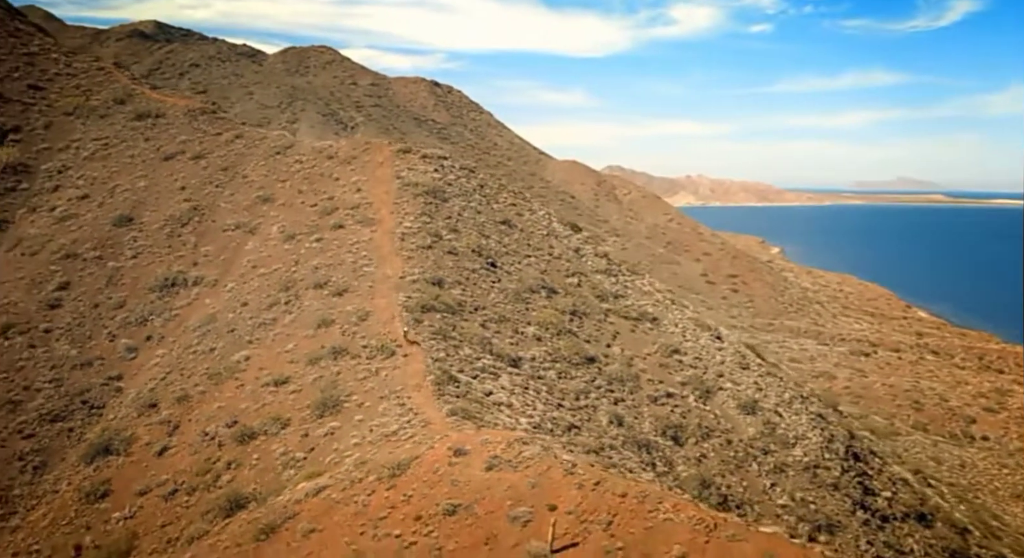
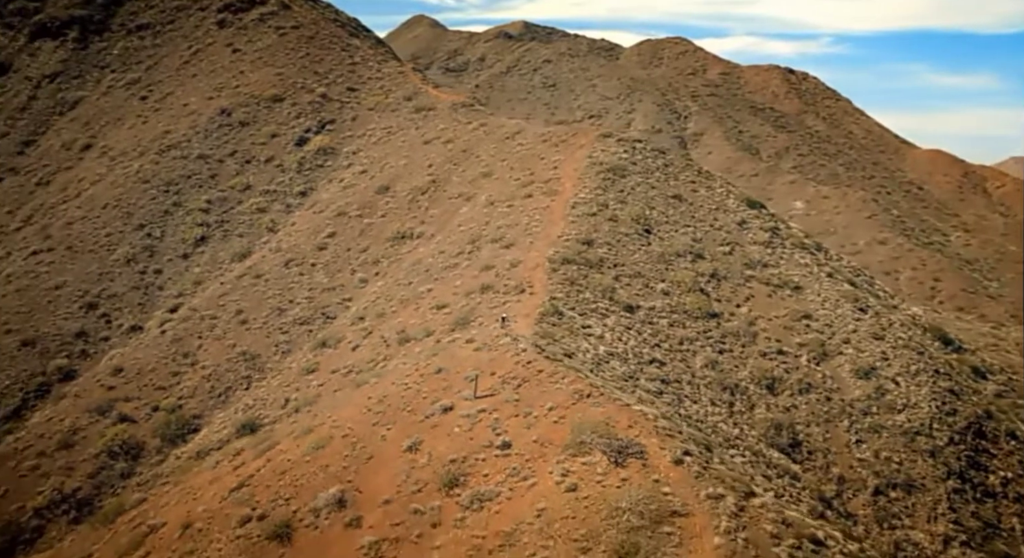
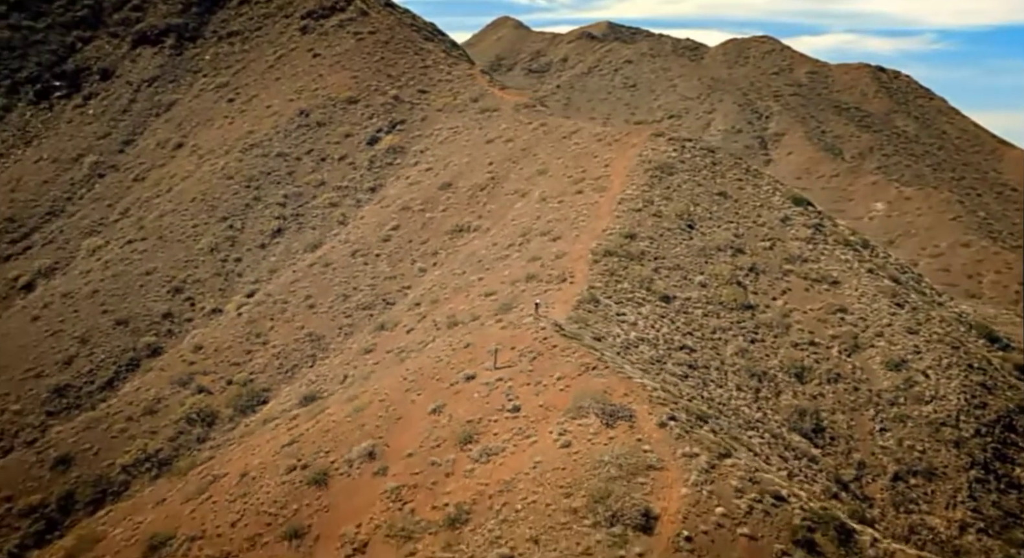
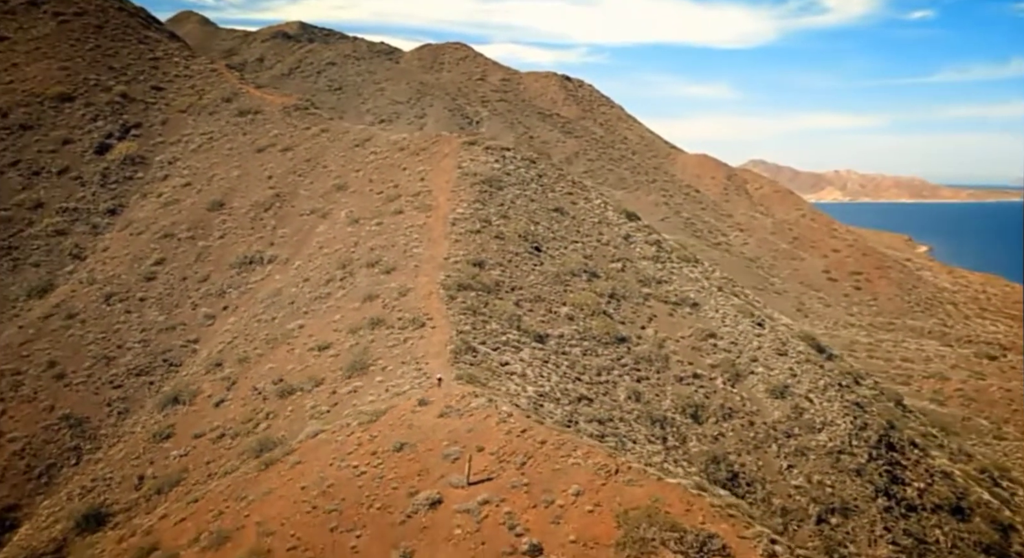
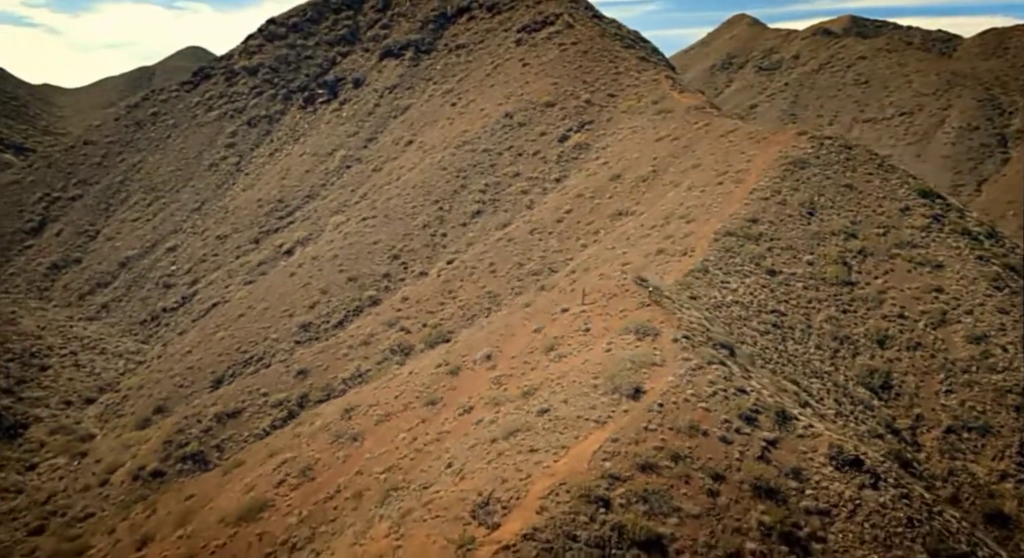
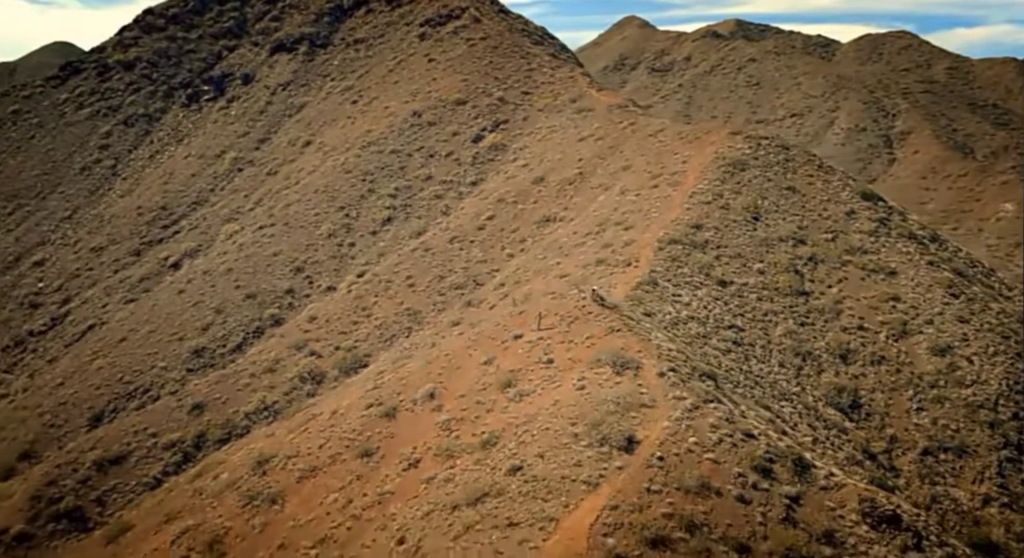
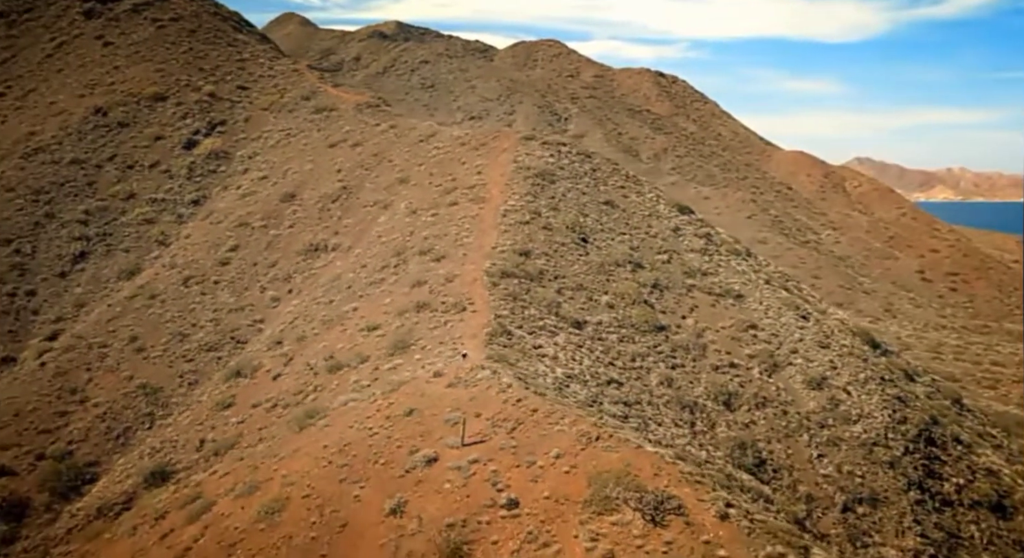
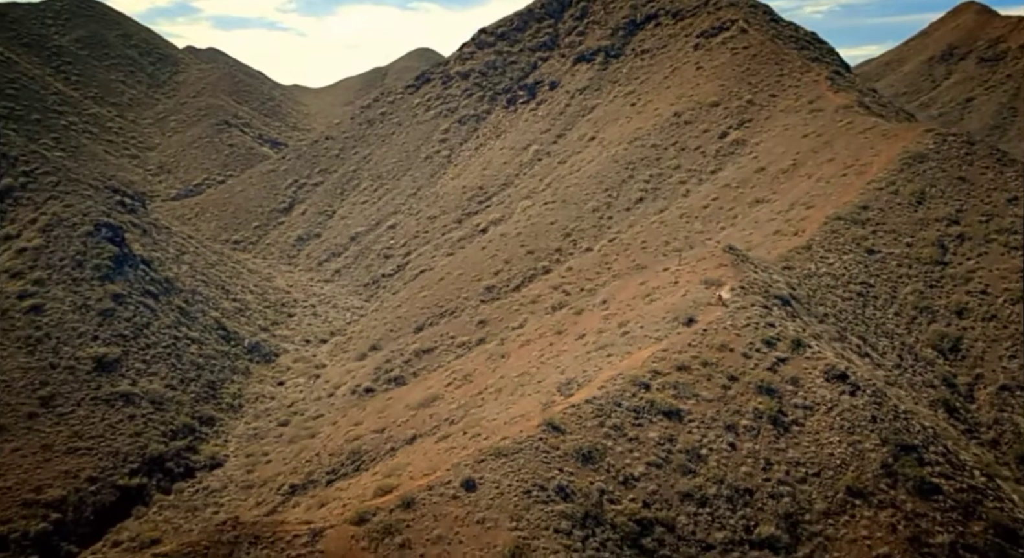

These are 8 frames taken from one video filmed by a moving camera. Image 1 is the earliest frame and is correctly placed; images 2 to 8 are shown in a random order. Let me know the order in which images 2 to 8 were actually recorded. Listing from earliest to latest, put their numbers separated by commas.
4, 7, 2, 3, 6, 5, 8
